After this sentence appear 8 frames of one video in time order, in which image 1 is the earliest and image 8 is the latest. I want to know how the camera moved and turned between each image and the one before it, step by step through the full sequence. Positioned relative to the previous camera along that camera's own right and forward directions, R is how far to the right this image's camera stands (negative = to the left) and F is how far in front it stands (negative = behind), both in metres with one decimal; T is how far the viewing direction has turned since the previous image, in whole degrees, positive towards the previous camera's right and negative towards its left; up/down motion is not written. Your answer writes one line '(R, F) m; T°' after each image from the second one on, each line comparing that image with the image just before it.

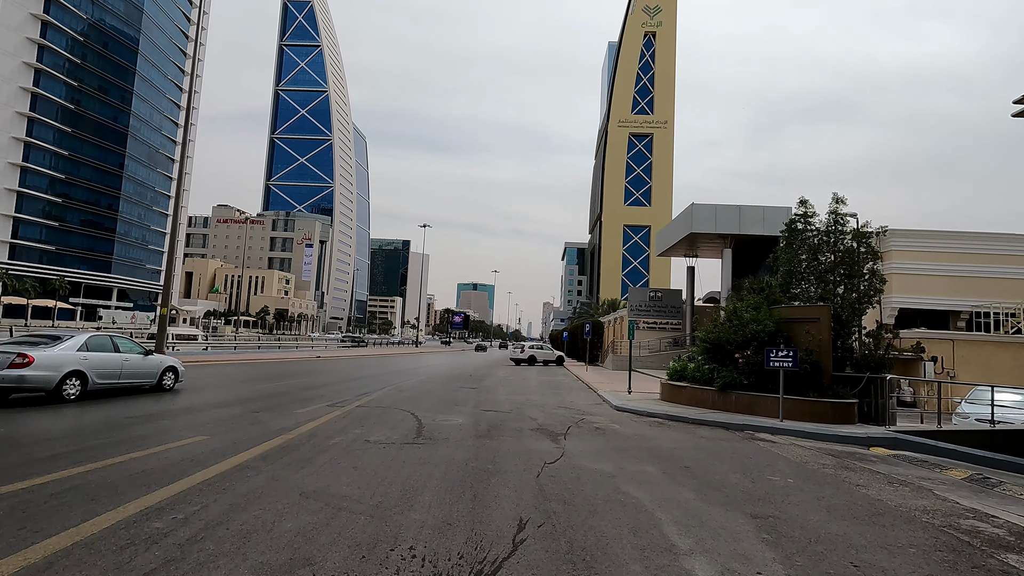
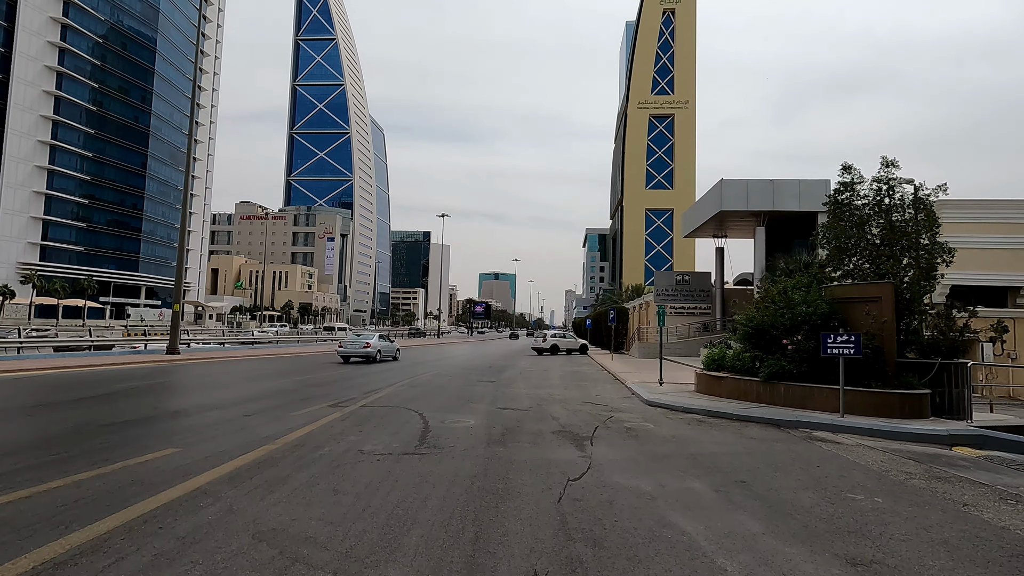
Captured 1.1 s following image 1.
(+0.1, +1.4) m; -2°
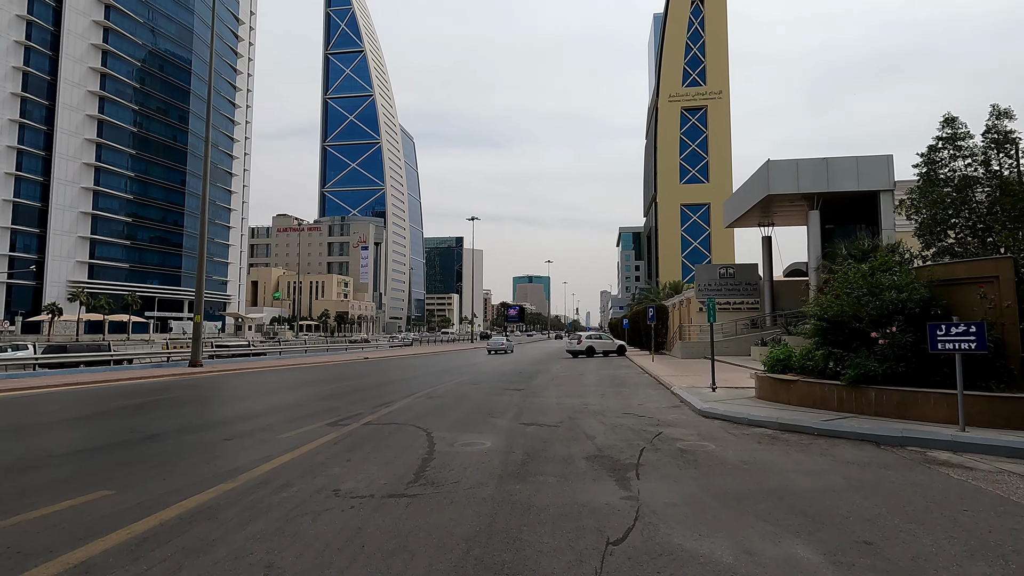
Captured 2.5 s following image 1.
(+0.2, +1.9) m; -3°
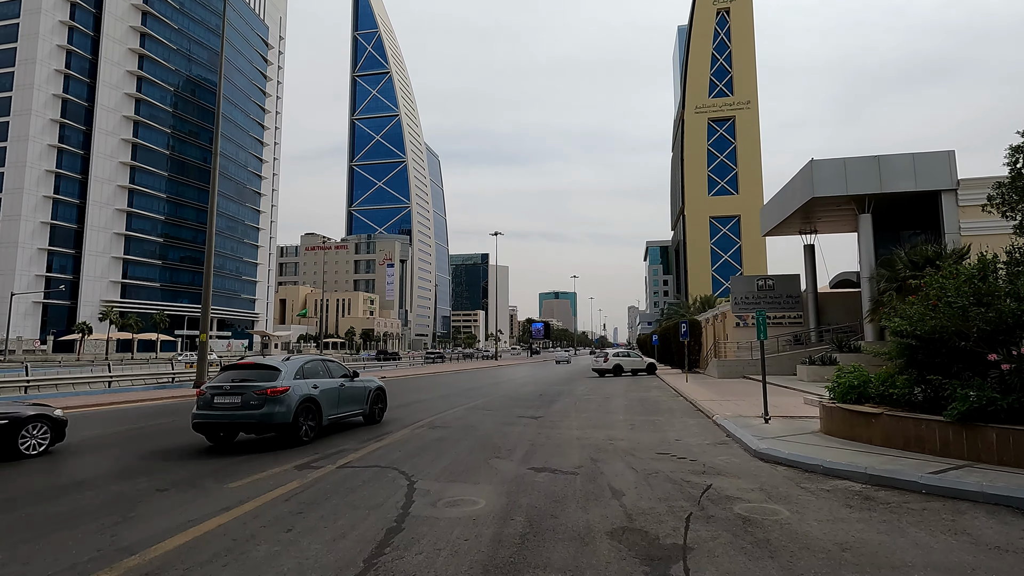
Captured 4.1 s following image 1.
(+0.3, +2.0) m; -3°
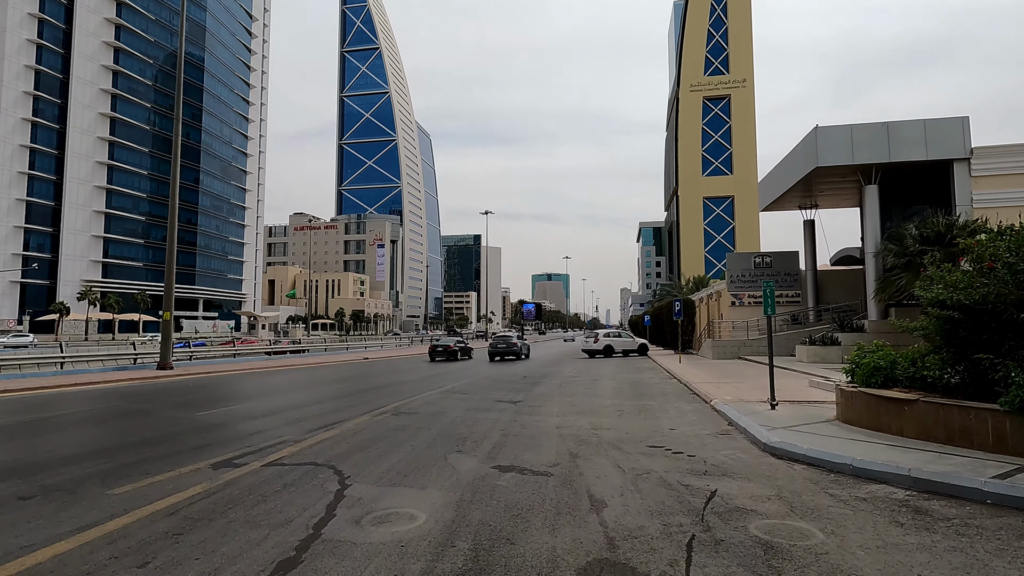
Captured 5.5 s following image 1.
(+0.4, +1.5) m; +1°
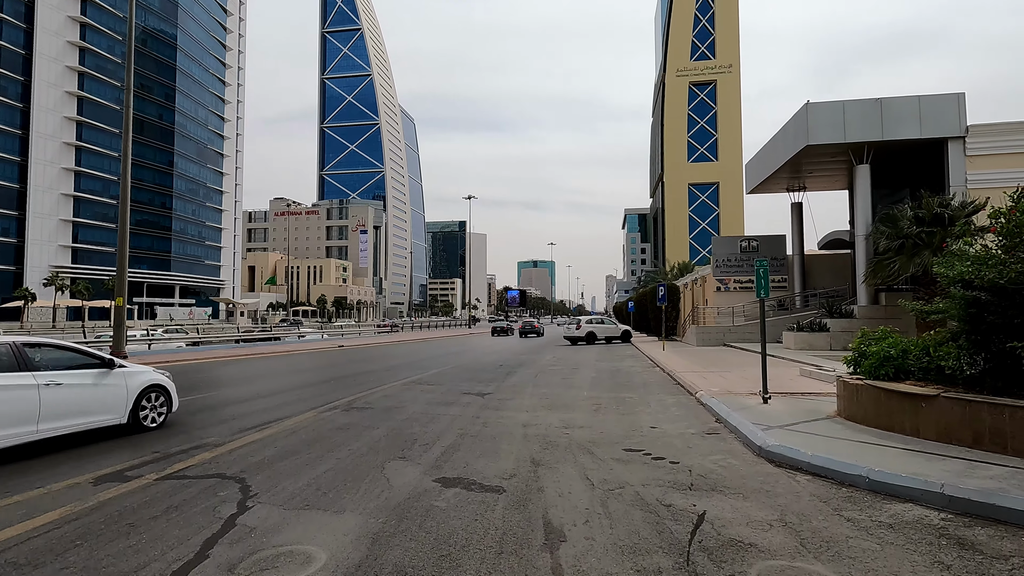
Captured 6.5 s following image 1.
(+0.4, +1.2) m; +1°
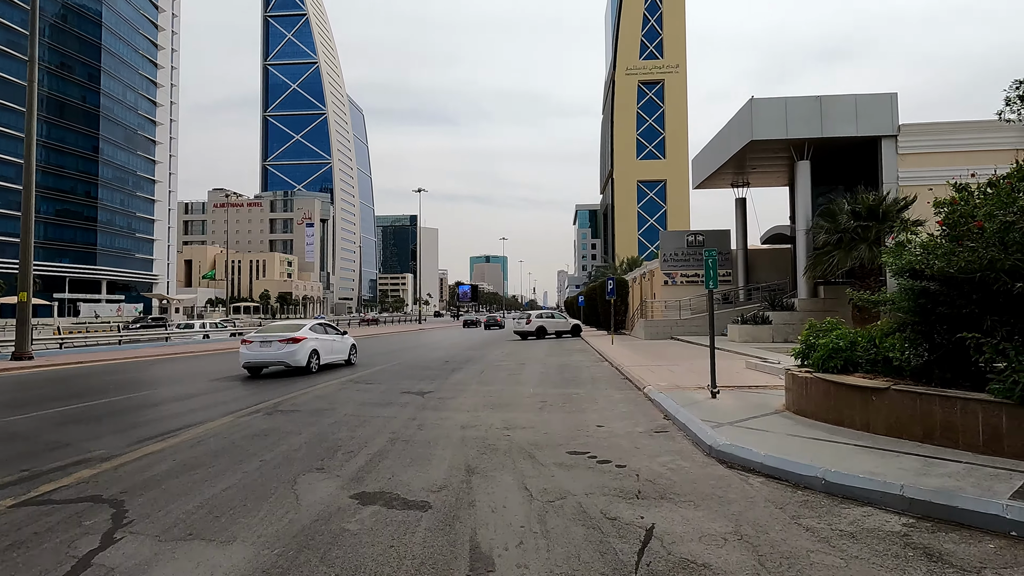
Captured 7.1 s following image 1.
(+0.2, +0.6) m; +5°
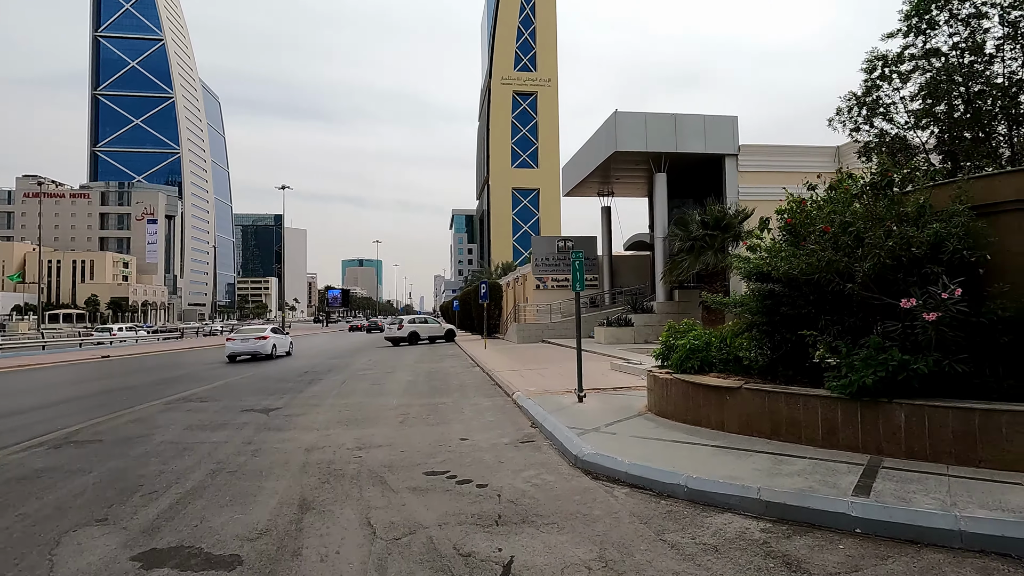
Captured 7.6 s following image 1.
(+0.2, +0.5) m; +12°
